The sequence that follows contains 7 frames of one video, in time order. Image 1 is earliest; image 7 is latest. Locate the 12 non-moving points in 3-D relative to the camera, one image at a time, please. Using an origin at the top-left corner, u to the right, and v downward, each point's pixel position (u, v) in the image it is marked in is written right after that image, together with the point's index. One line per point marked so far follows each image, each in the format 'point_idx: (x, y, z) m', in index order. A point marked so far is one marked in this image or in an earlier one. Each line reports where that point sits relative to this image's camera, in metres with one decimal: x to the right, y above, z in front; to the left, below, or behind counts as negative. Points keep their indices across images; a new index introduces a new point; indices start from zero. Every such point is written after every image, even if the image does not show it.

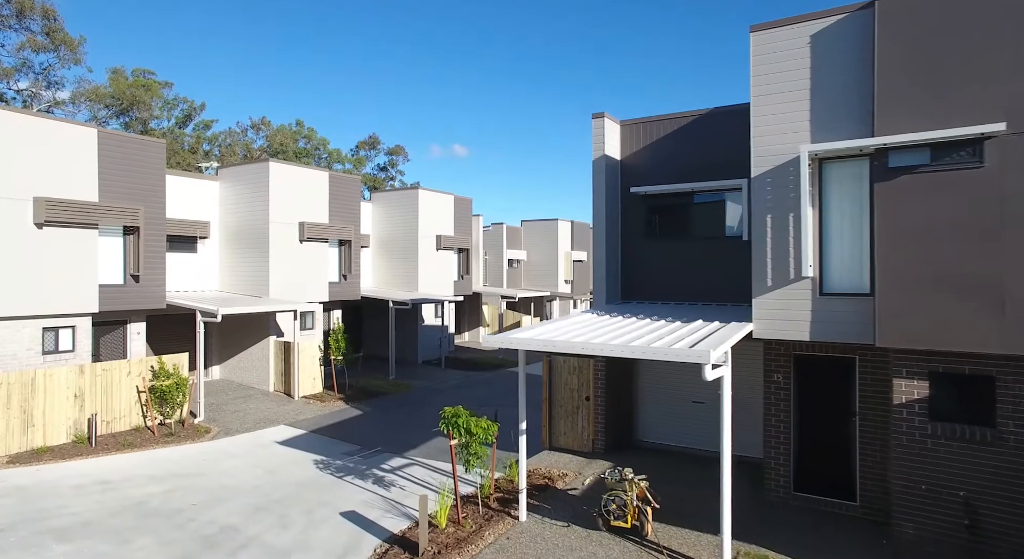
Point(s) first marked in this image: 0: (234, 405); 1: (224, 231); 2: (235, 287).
0: (-7.5, -3.4, +16.4) m
1: (-9.3, +1.6, +19.6) m
2: (-8.8, -0.3, +19.3) m
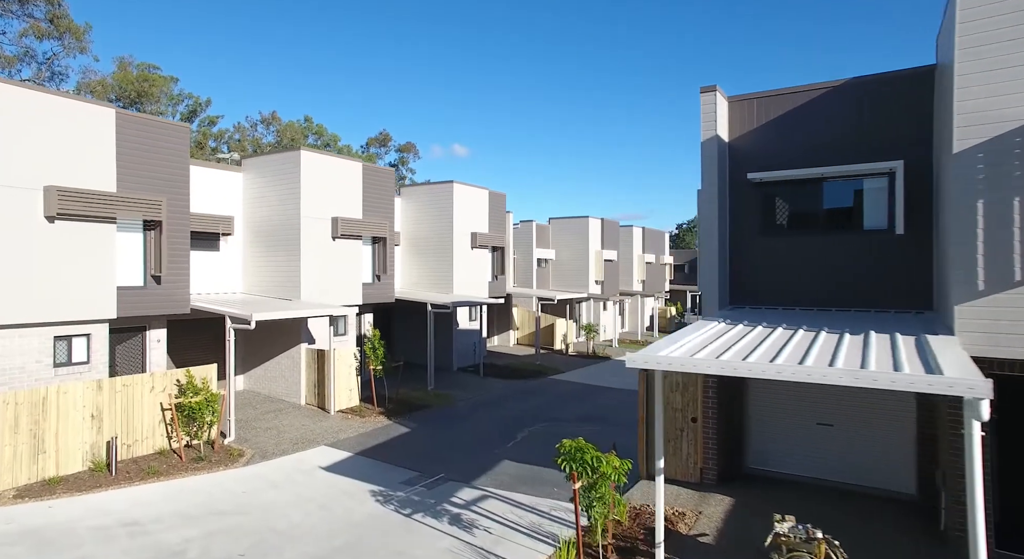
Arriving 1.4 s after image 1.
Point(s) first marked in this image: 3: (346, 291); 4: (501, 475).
0: (-6.0, -3.5, +14.7) m
1: (-7.7, +1.5, +17.9) m
2: (-7.3, -0.3, +17.6) m
3: (-5.1, -0.5, +18.1) m
4: (-0.2, -3.7, +11.5) m
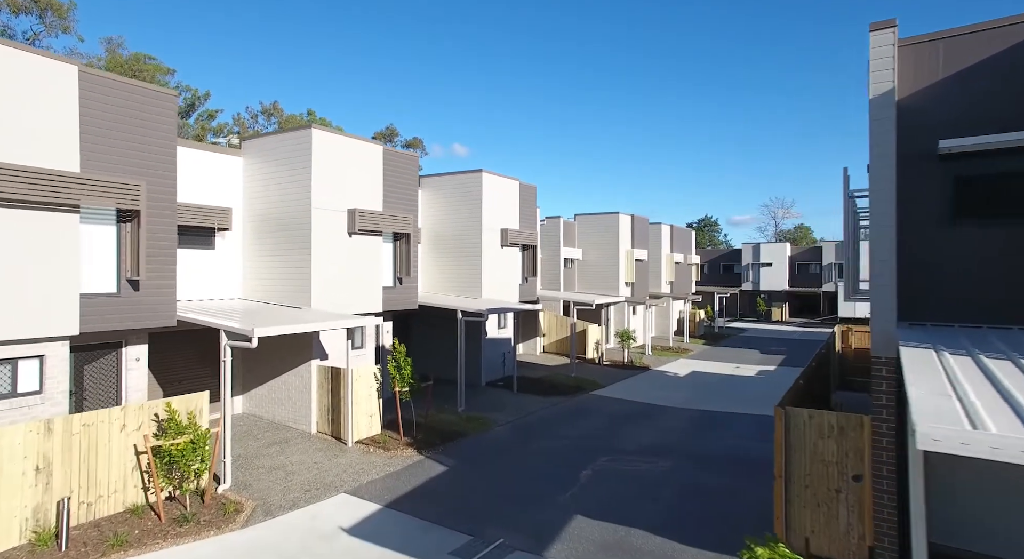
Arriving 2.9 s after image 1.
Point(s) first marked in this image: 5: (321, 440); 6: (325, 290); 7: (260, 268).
0: (-4.8, -3.6, +12.0) m
1: (-6.5, +1.4, +15.2) m
2: (-6.1, -0.4, +14.9) m
3: (-3.9, -0.5, +15.4) m
4: (+1.0, -3.8, +8.8) m
5: (-4.3, -3.6, +13.5) m
6: (-4.5, -0.3, +14.4) m
7: (-6.3, +0.3, +15.0) m
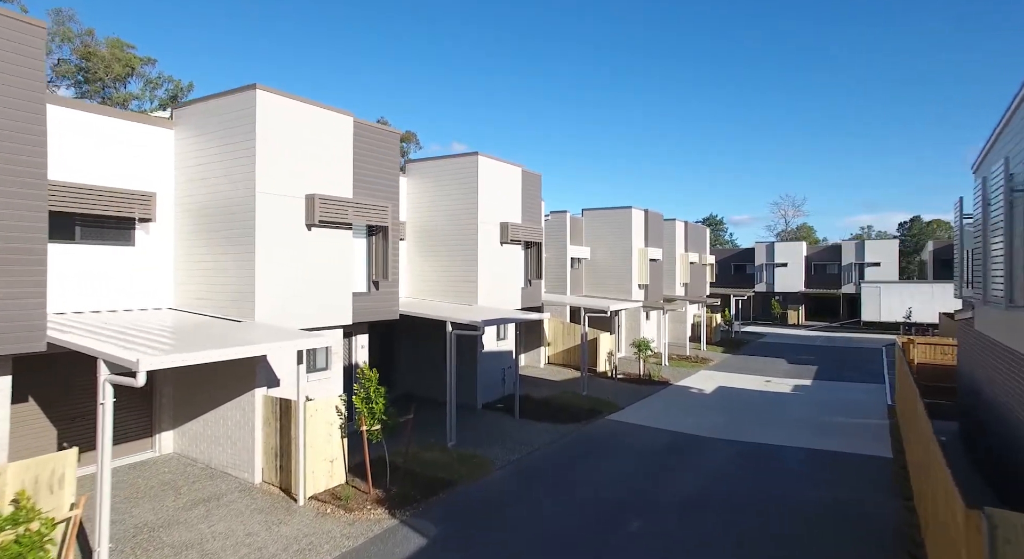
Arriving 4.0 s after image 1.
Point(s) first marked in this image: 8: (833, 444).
0: (-4.8, -3.6, +8.8) m
1: (-6.5, +1.4, +12.0) m
2: (-6.0, -0.5, +11.7) m
3: (-3.8, -0.6, +12.2) m
4: (+1.0, -3.9, +5.6) m
5: (-4.2, -3.7, +10.3) m
6: (-4.5, -0.4, +11.2) m
7: (-6.3, +0.2, +11.8) m
8: (+7.6, -3.9, +14.2) m
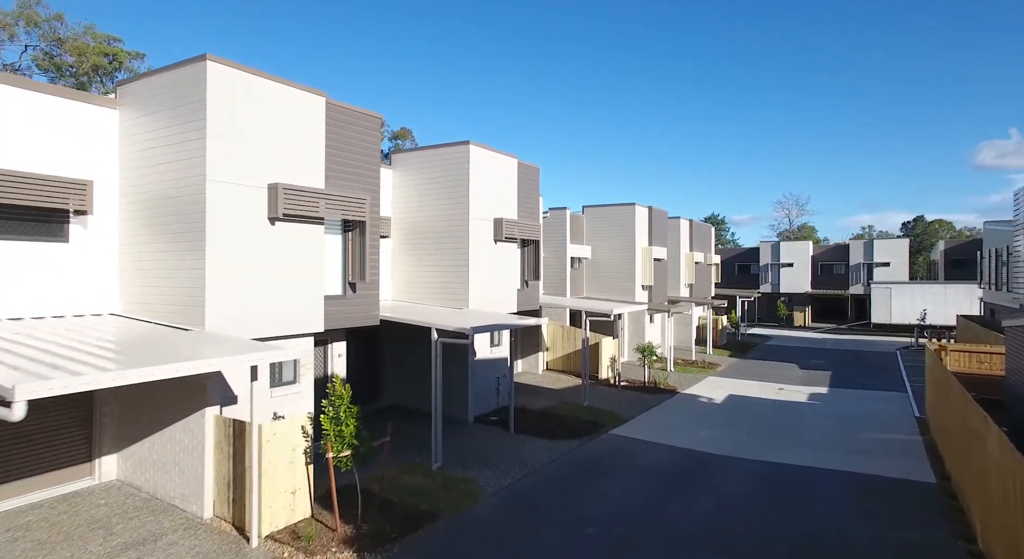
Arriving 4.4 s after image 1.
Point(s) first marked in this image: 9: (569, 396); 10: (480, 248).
0: (-4.9, -3.7, +7.3) m
1: (-6.6, +1.3, +10.5) m
2: (-6.2, -0.5, +10.2) m
3: (-3.9, -0.7, +10.7) m
4: (+0.9, -3.9, +4.1) m
5: (-4.3, -3.7, +8.8) m
6: (-4.6, -0.4, +9.7) m
7: (-6.4, +0.2, +10.3) m
8: (+7.4, -3.9, +12.7) m
9: (+1.8, -3.7, +19.3) m
10: (-0.9, +0.9, +16.3) m
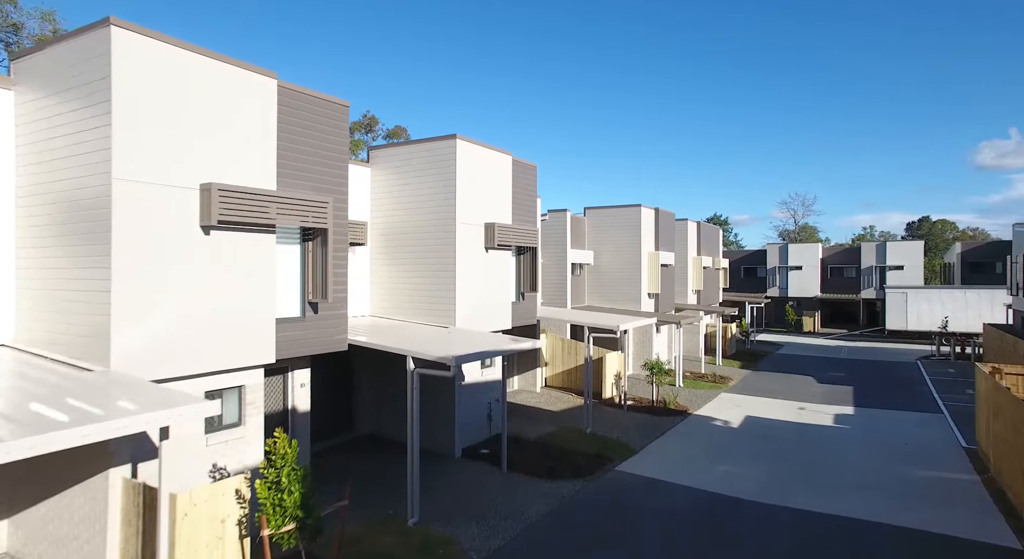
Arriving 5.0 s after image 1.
0: (-5.0, -4.0, +5.3) m
1: (-6.8, +1.0, +8.5) m
2: (-6.3, -0.8, +8.2) m
3: (-4.1, -1.0, +8.7) m
4: (+0.8, -4.3, +2.1) m
5: (-4.5, -4.0, +6.8) m
6: (-4.8, -0.7, +7.8) m
7: (-6.6, -0.1, +8.3) m
8: (+7.3, -4.2, +10.8) m
9: (+1.7, -4.0, +17.3) m
10: (-1.0, +0.5, +14.4) m
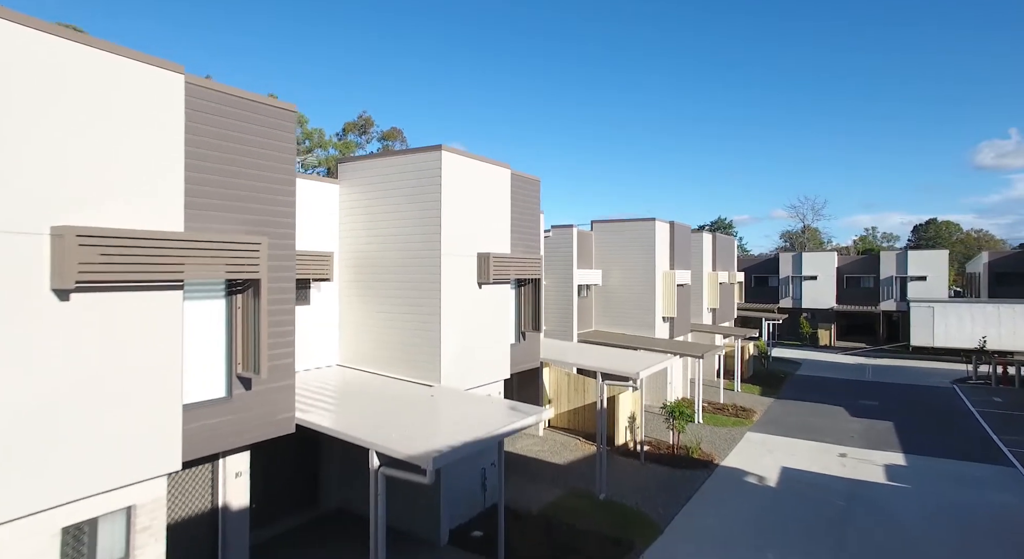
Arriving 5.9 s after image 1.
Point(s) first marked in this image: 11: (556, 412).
0: (-5.1, -4.8, +2.6) m
1: (-6.8, +0.2, +5.8) m
2: (-6.3, -1.6, +5.6) m
3: (-4.1, -1.8, +6.1) m
4: (+0.7, -5.1, -0.5) m
5: (-4.5, -4.9, +4.2) m
6: (-4.8, -1.6, +5.1) m
7: (-6.6, -1.0, +5.7) m
8: (+7.3, -5.1, +8.1) m
9: (+1.6, -4.9, +14.6) m
10: (-1.0, -0.3, +11.7) m
11: (+1.4, -4.2, +19.2) m
